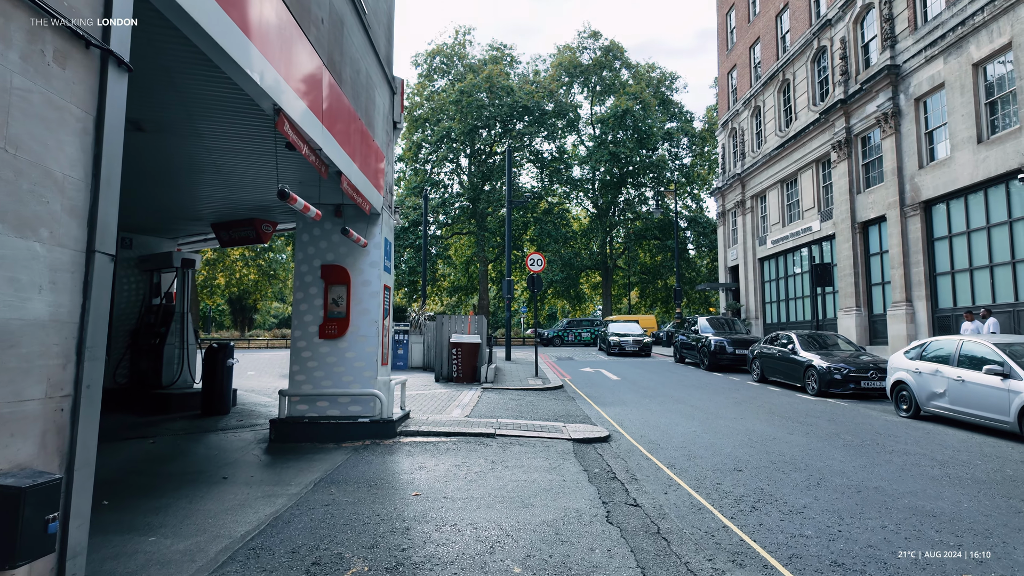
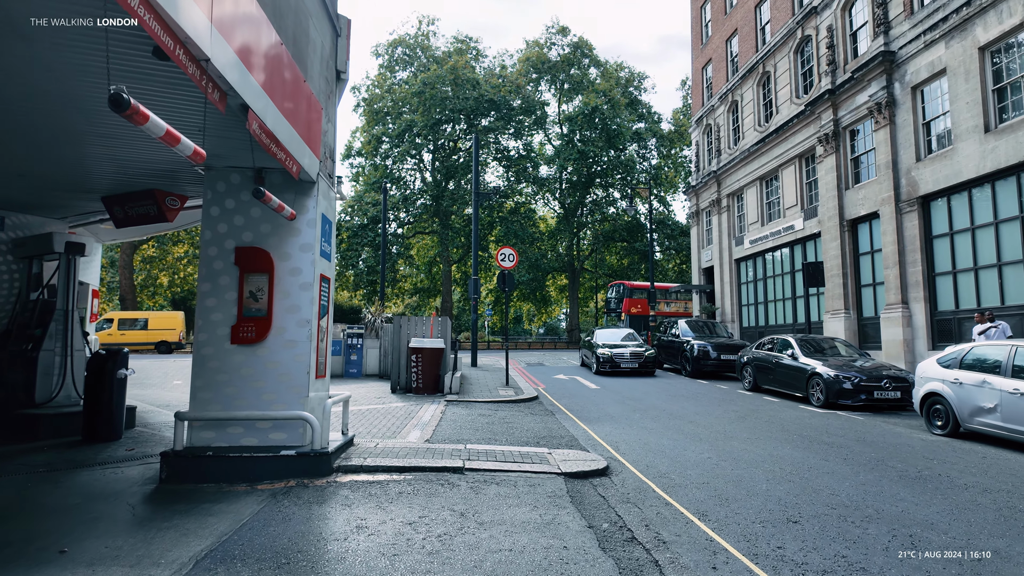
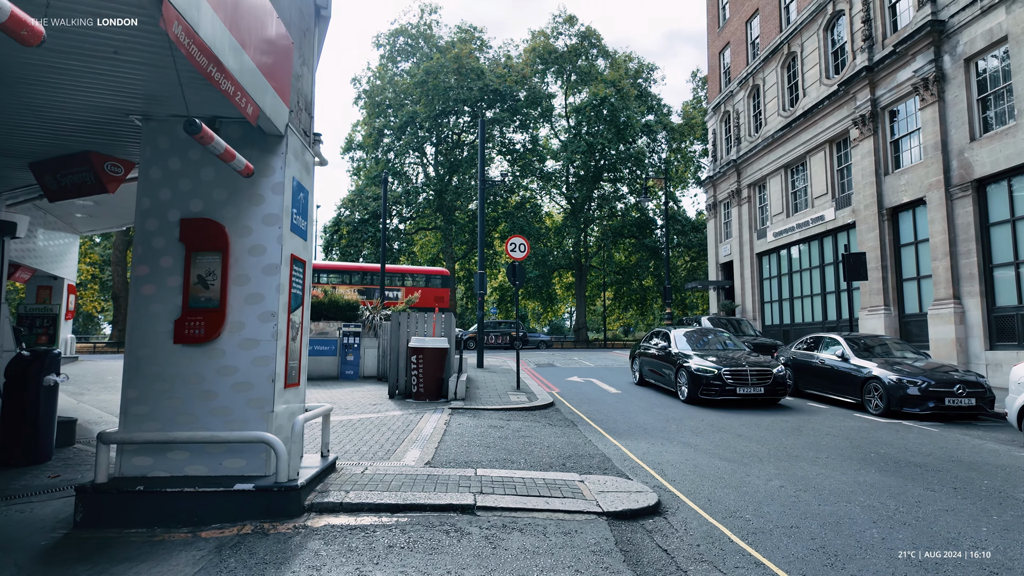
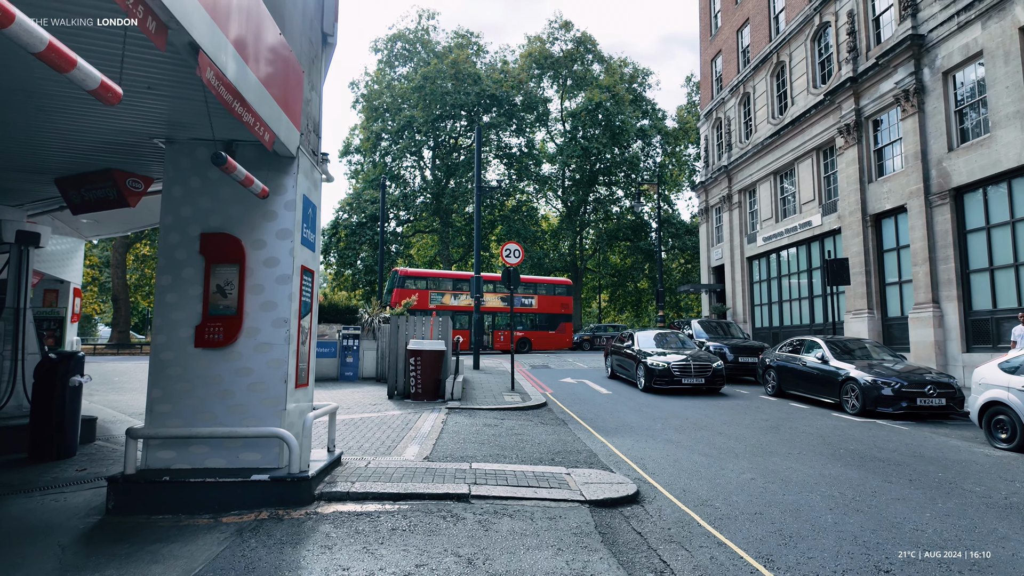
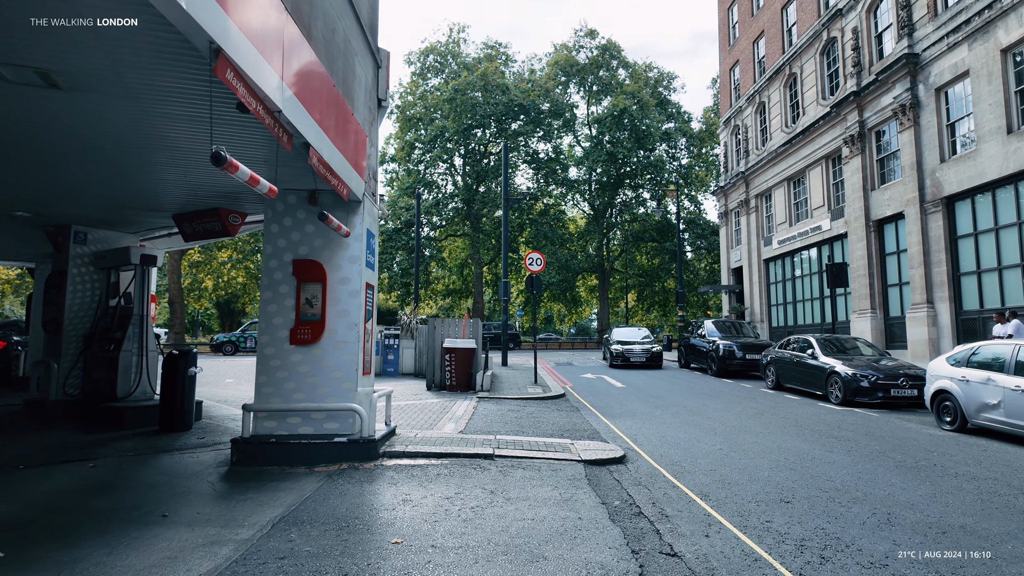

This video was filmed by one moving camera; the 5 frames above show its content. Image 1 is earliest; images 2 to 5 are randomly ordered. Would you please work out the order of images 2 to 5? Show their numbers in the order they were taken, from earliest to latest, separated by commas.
5, 2, 4, 3
